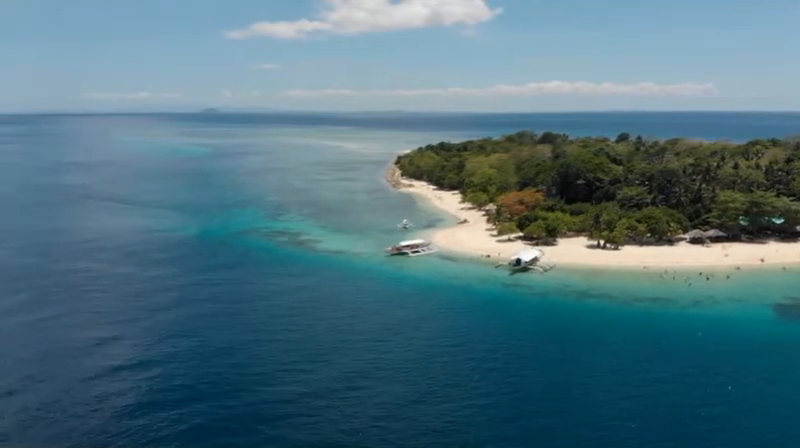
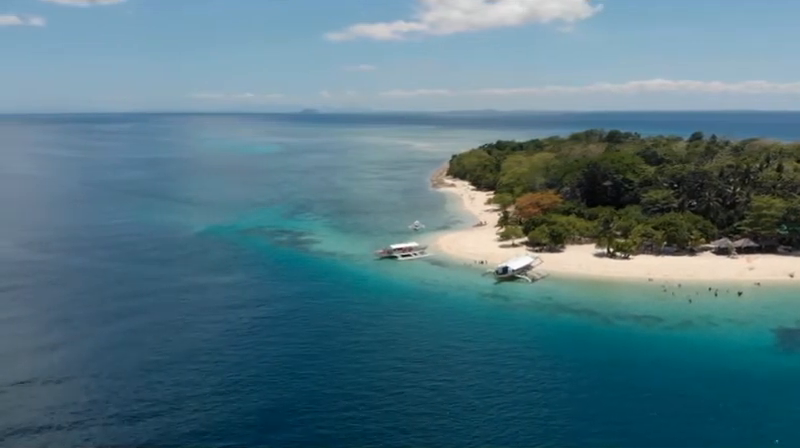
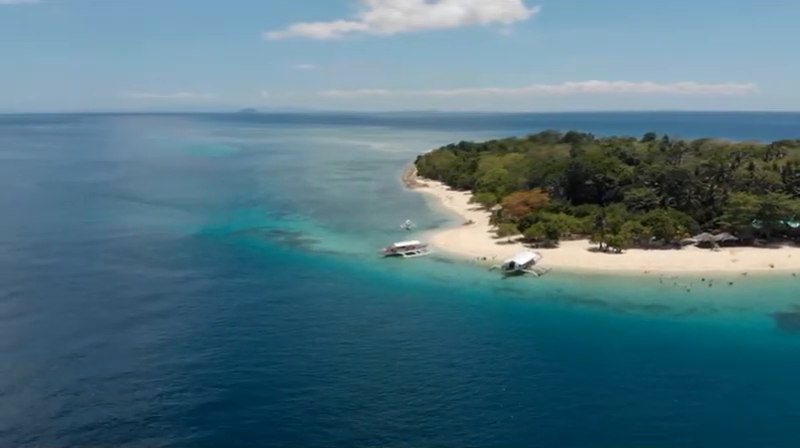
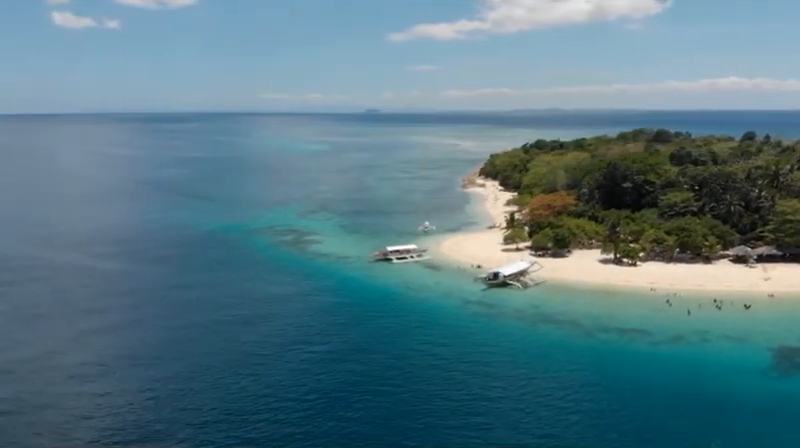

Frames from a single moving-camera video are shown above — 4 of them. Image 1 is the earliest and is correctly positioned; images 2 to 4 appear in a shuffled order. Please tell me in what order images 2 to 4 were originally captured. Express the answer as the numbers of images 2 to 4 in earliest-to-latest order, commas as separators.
3, 2, 4
